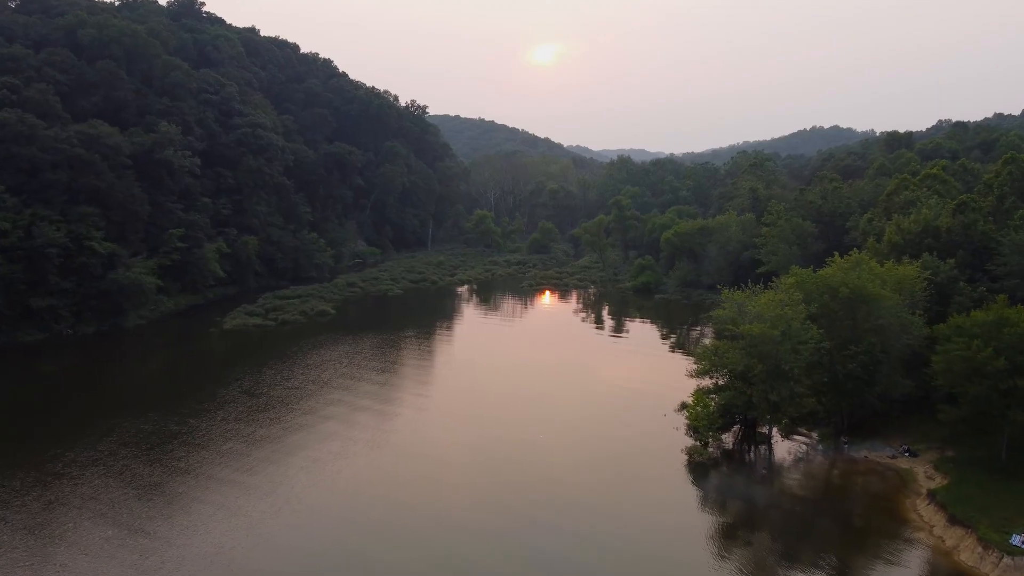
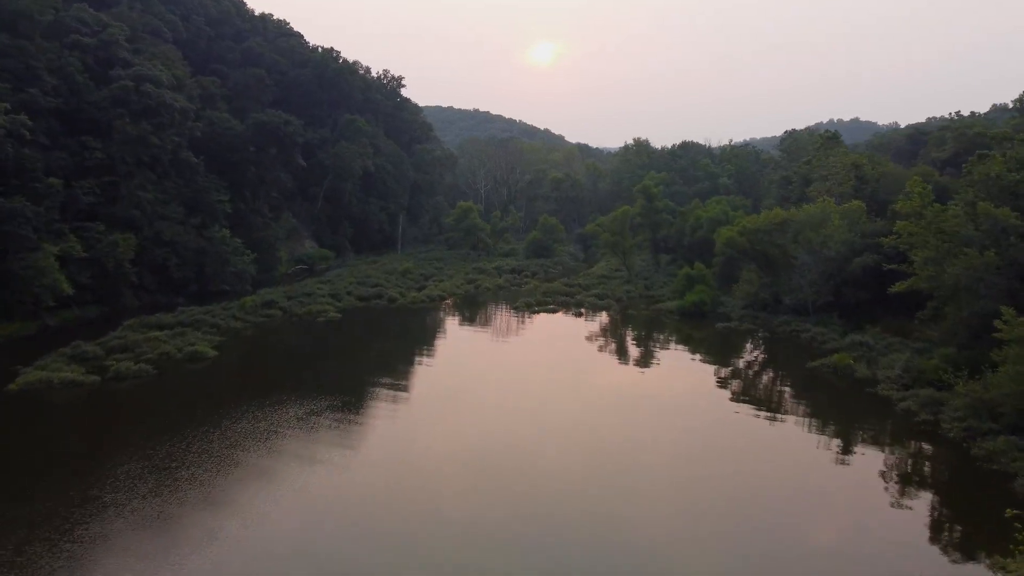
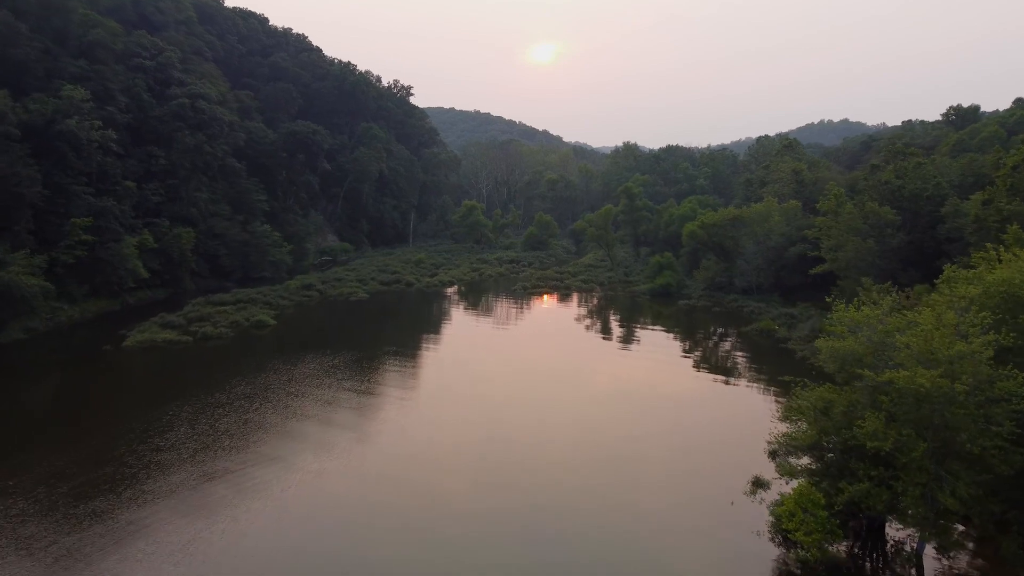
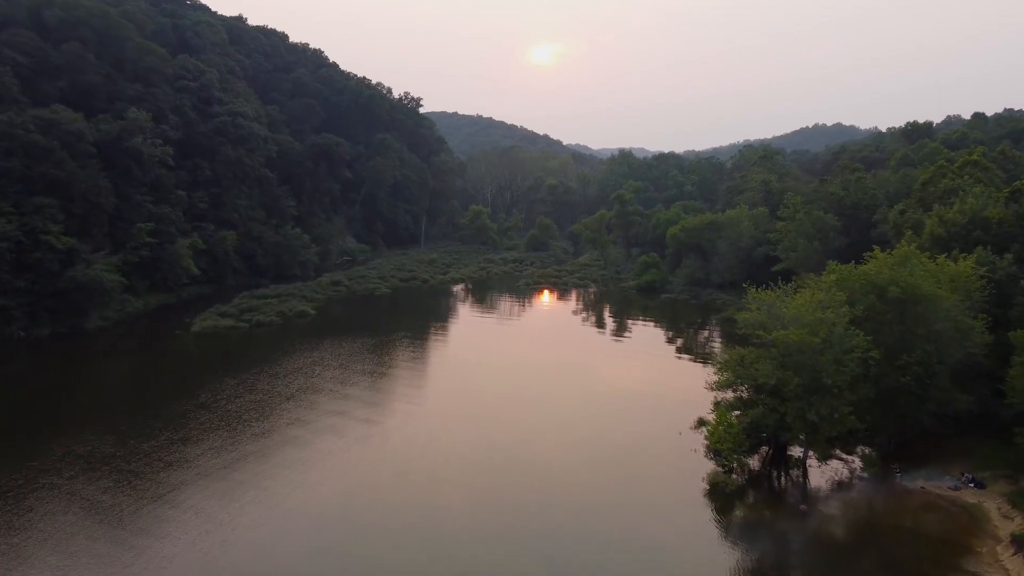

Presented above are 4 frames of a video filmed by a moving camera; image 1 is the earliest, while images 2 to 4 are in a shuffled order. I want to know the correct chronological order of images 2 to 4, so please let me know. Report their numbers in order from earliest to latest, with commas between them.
4, 3, 2
